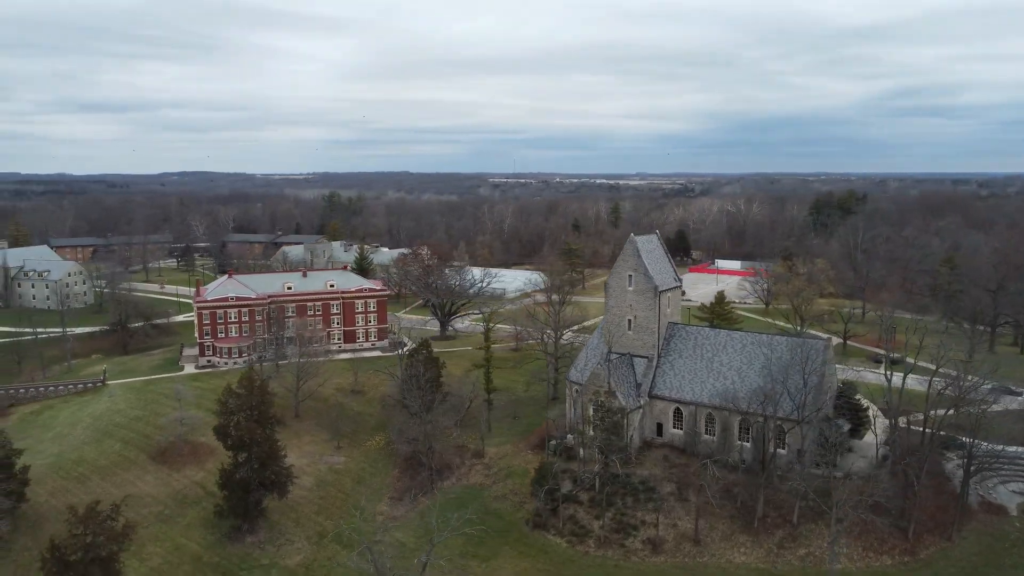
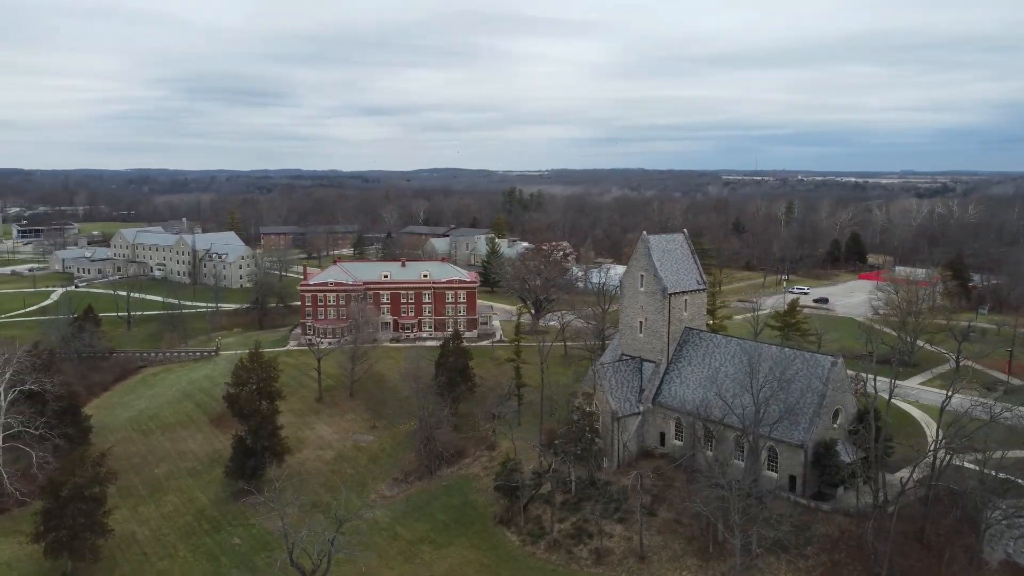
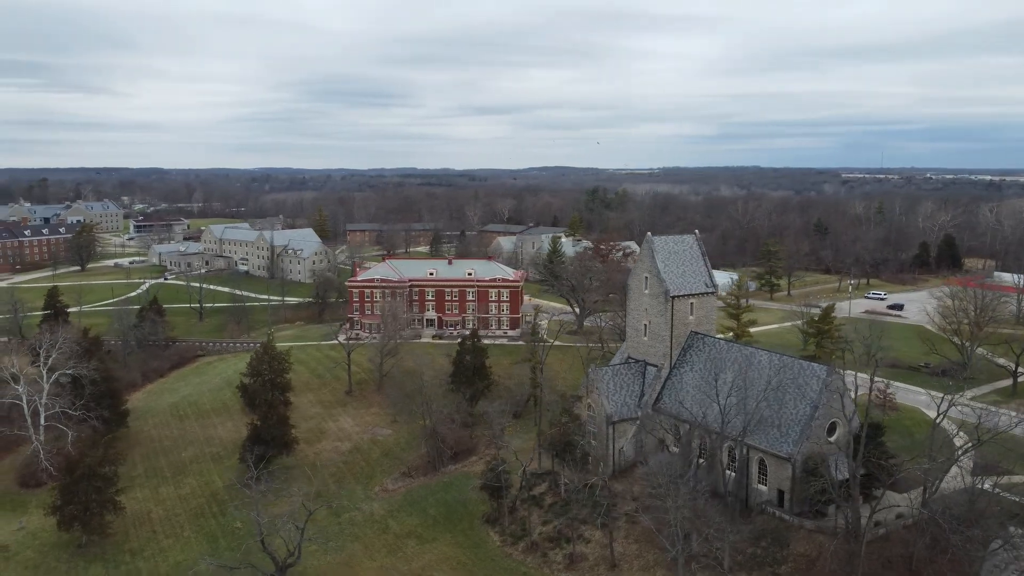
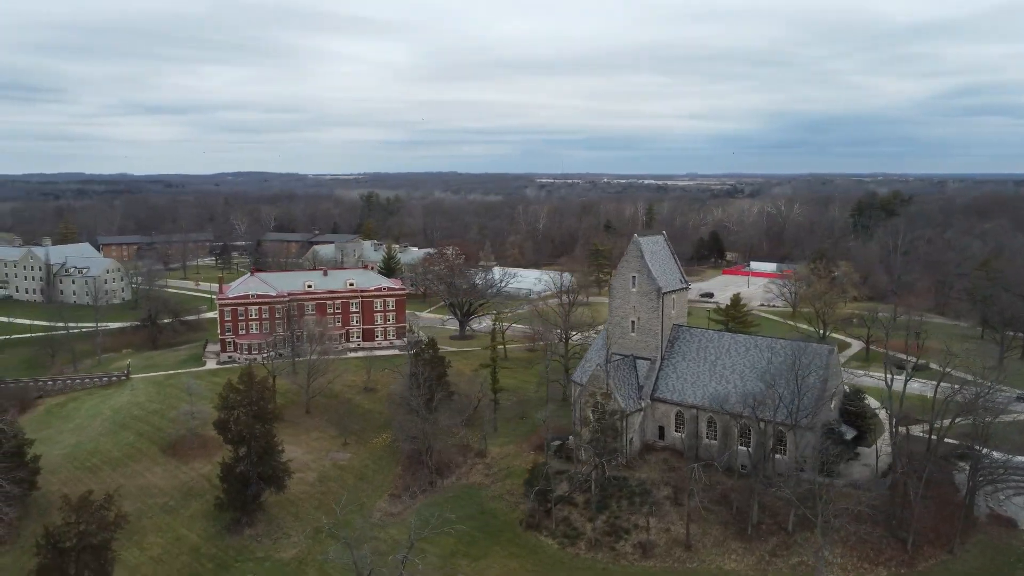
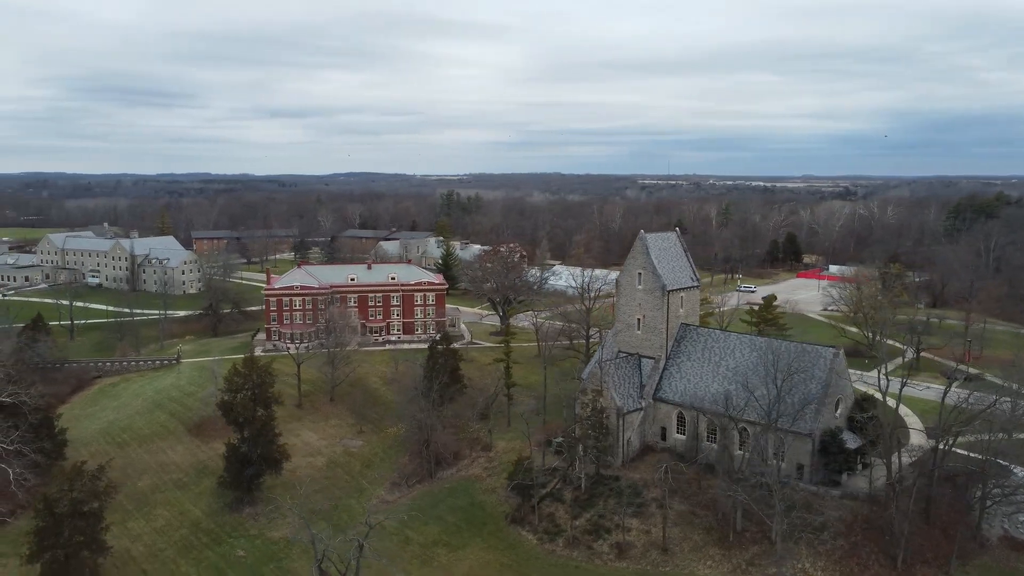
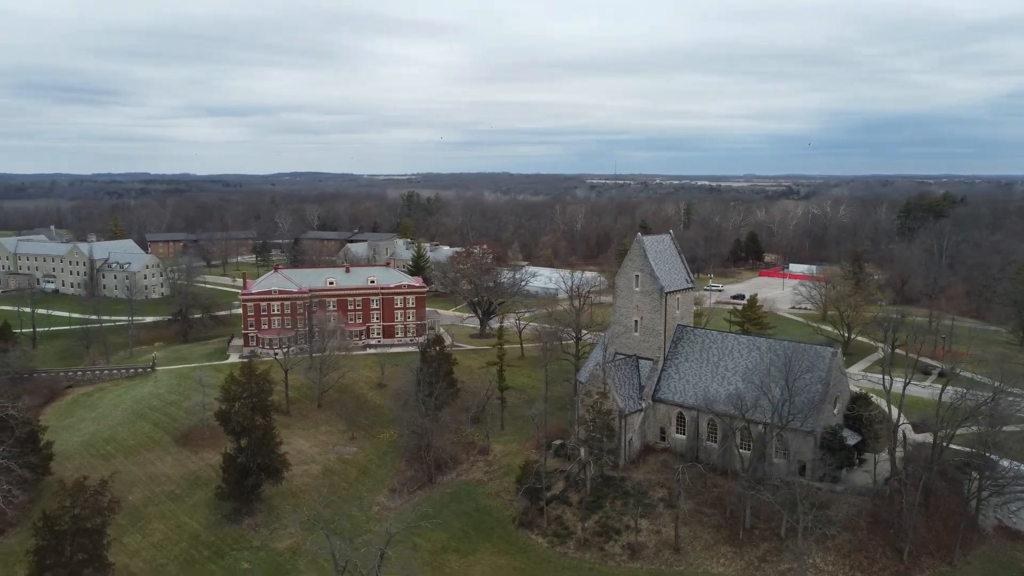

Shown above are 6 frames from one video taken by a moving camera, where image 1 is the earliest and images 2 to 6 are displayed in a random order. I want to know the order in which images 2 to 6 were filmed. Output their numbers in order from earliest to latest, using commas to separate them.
4, 6, 5, 2, 3
